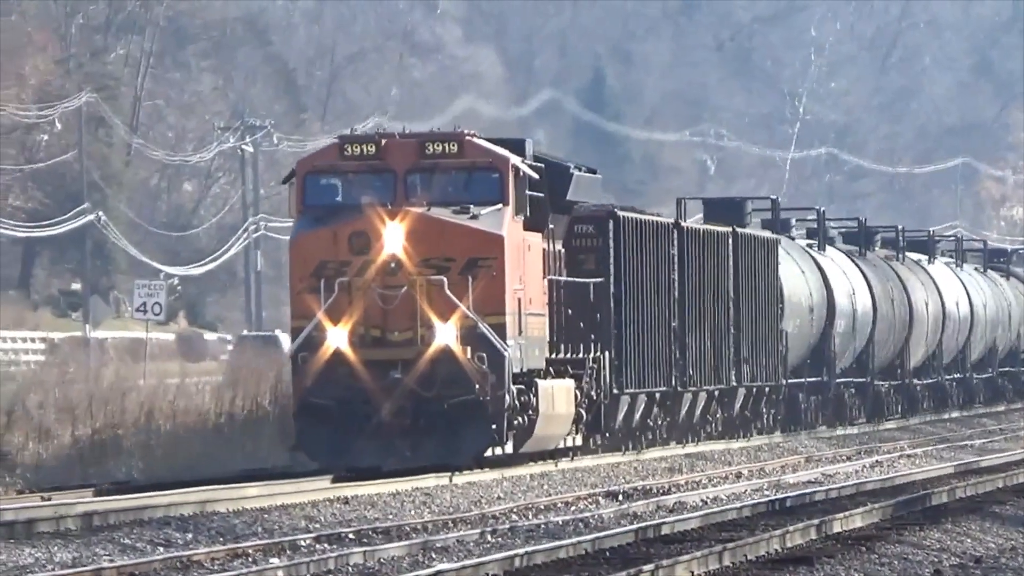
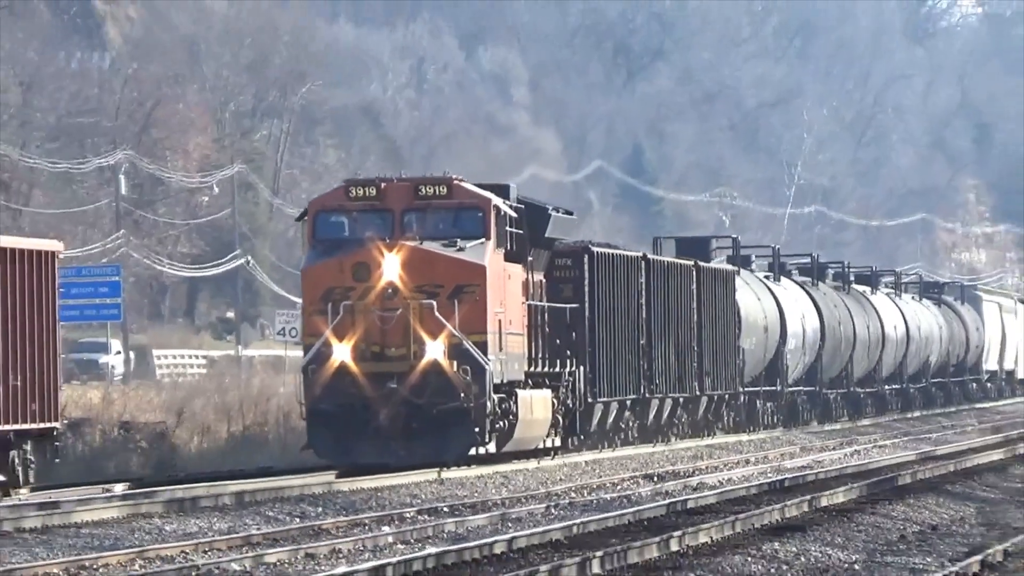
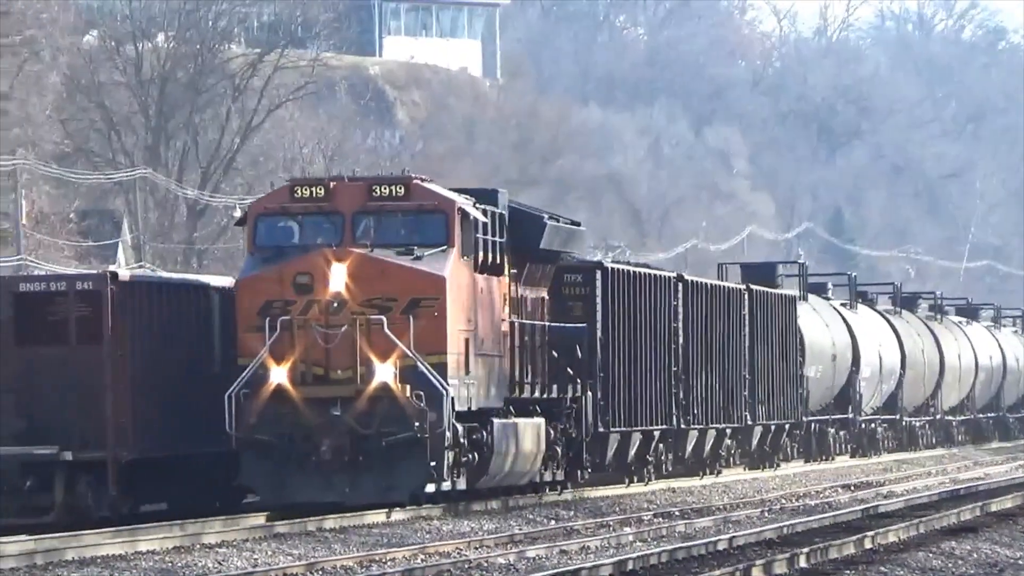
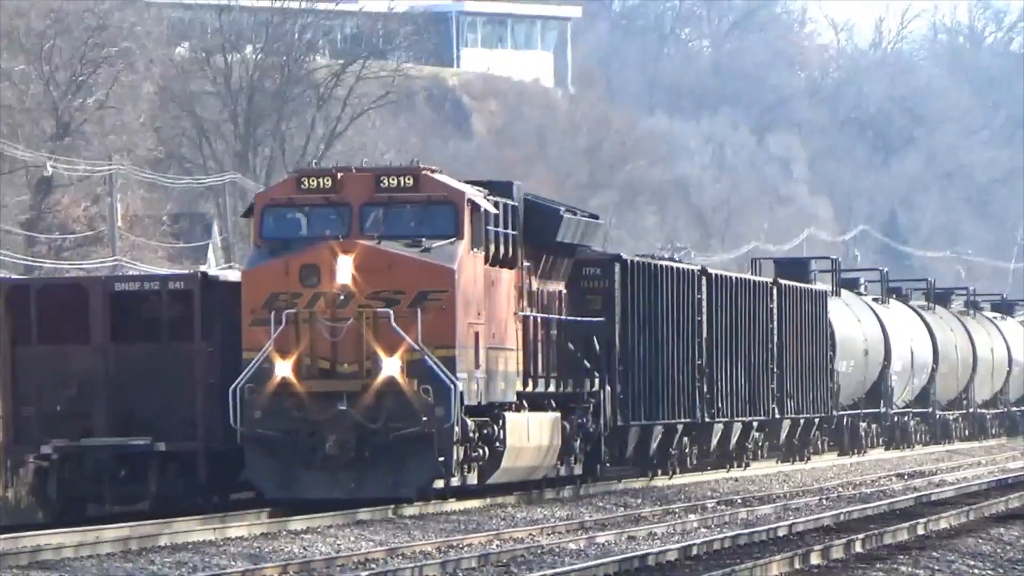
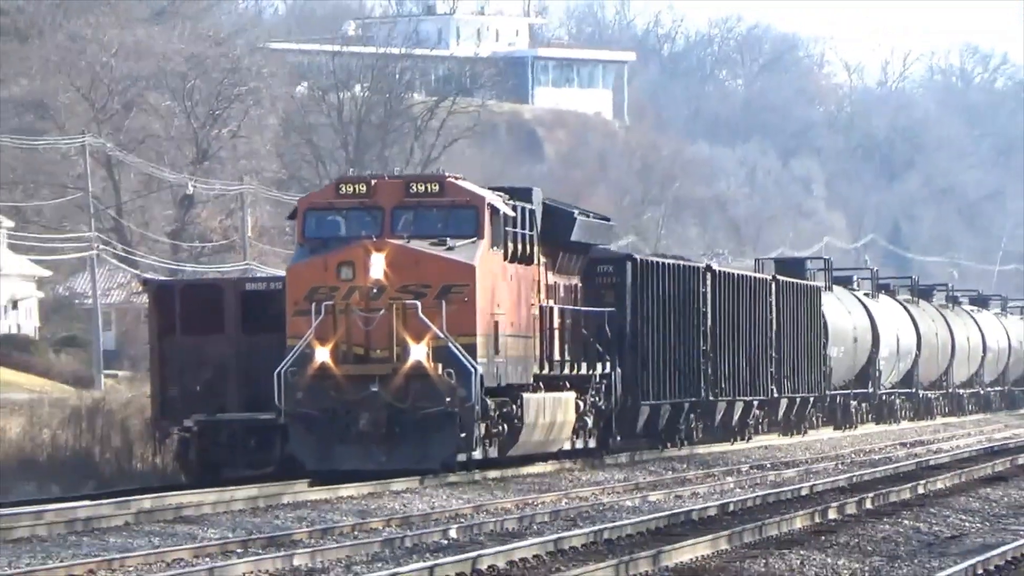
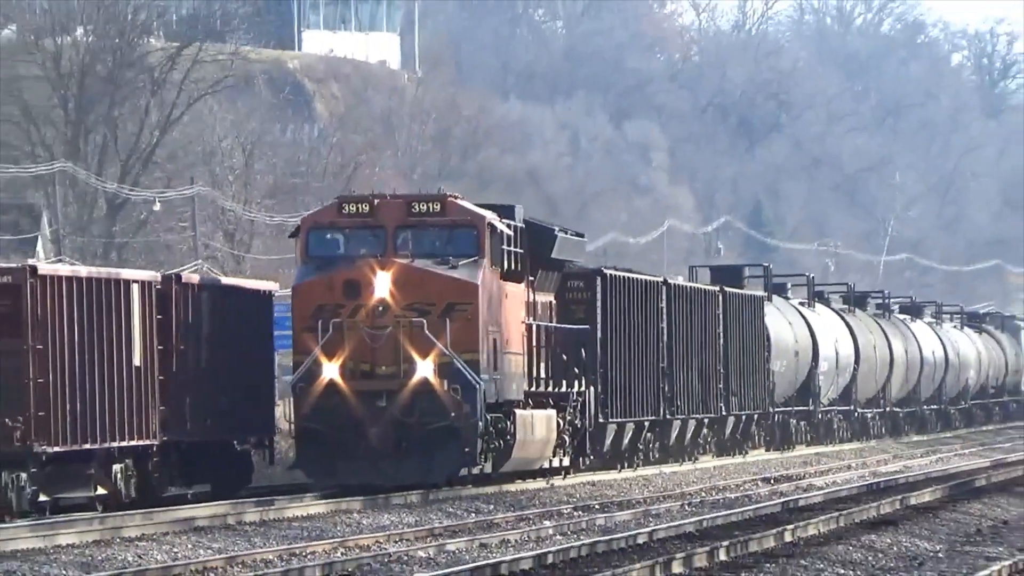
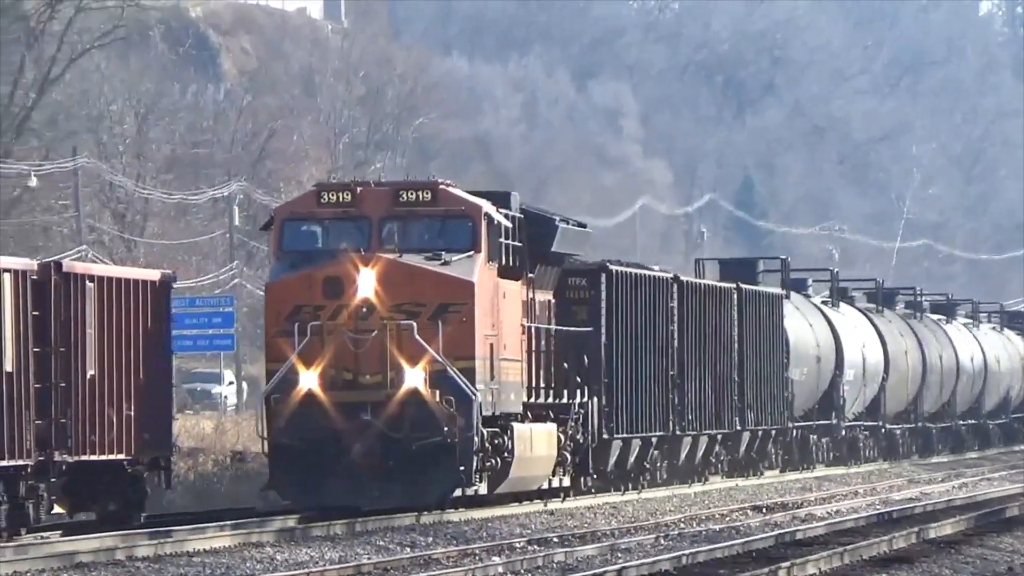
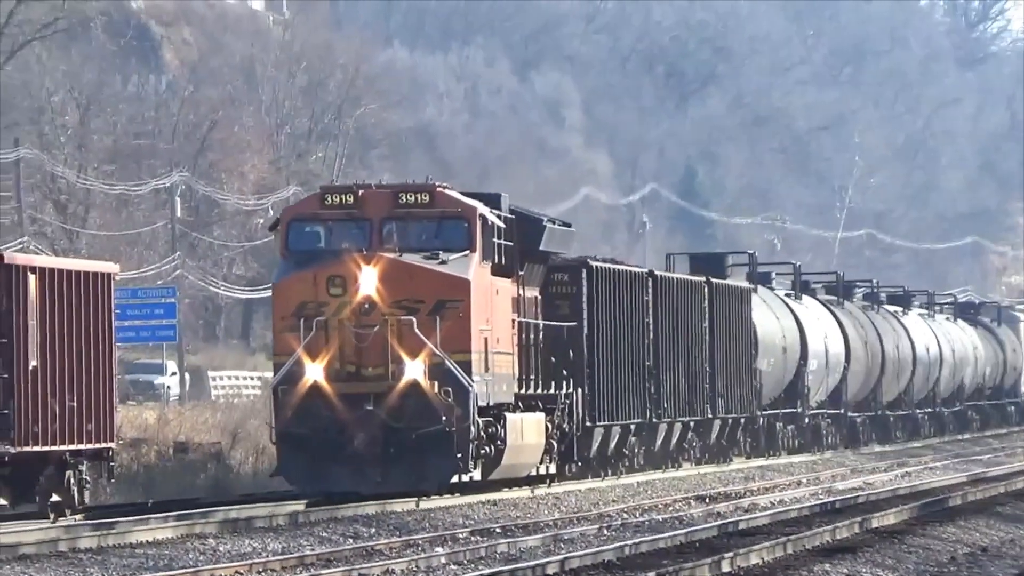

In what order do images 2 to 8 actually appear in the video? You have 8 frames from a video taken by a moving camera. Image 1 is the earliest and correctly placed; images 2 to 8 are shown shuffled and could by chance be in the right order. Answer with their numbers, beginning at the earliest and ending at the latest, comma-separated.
2, 8, 7, 6, 3, 4, 5
